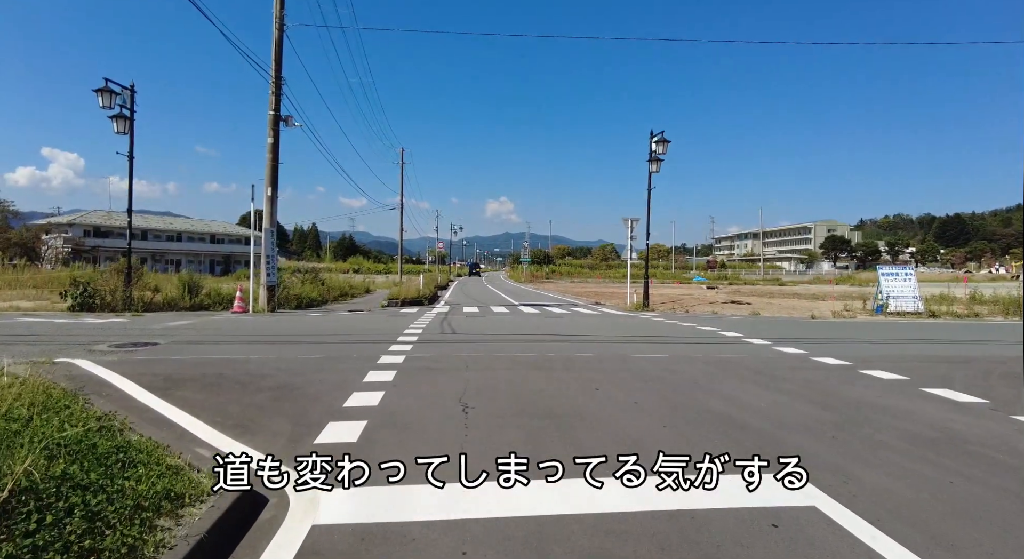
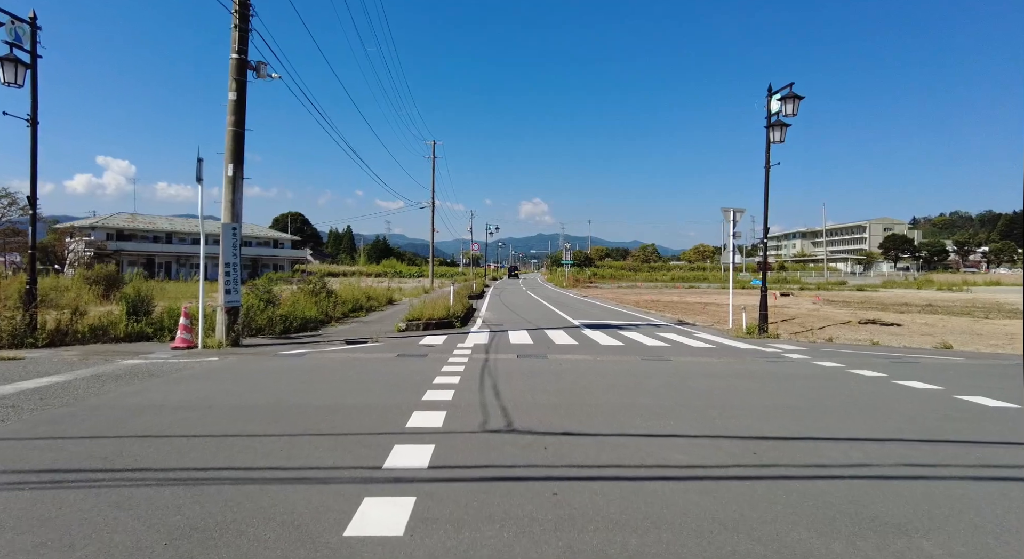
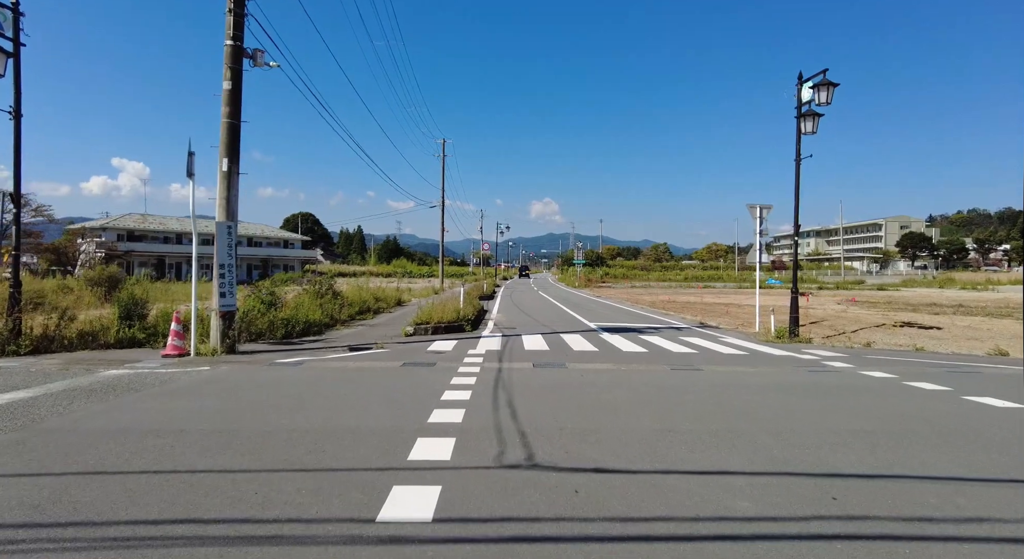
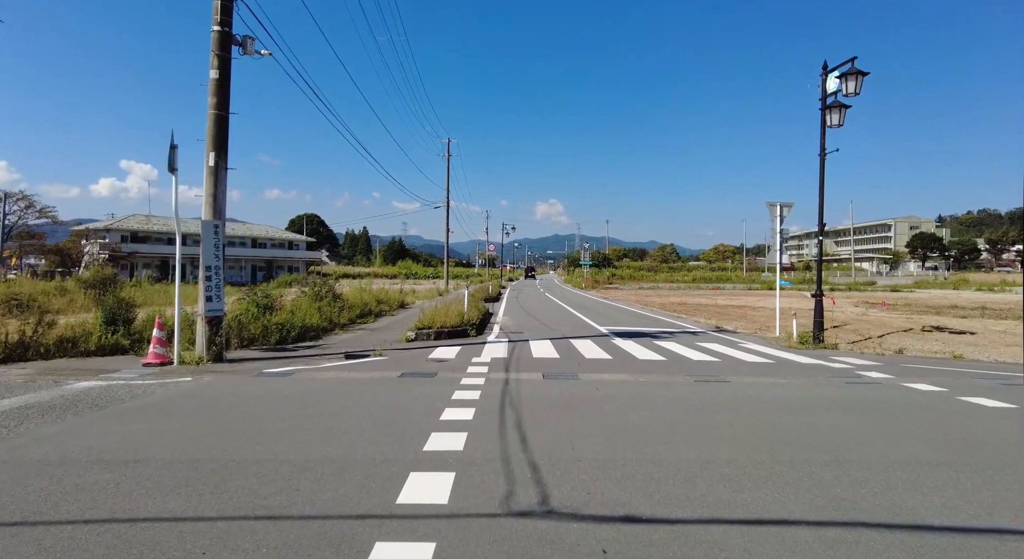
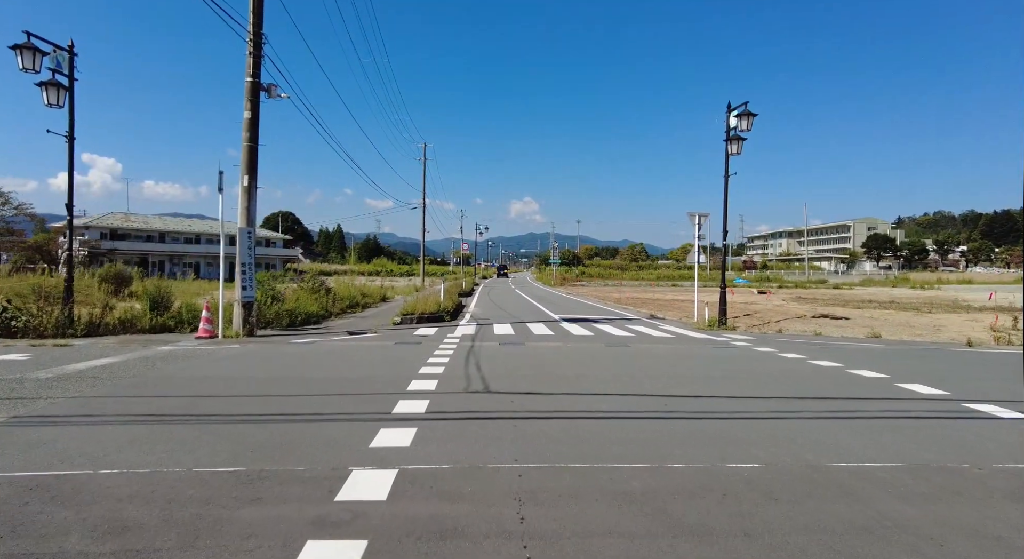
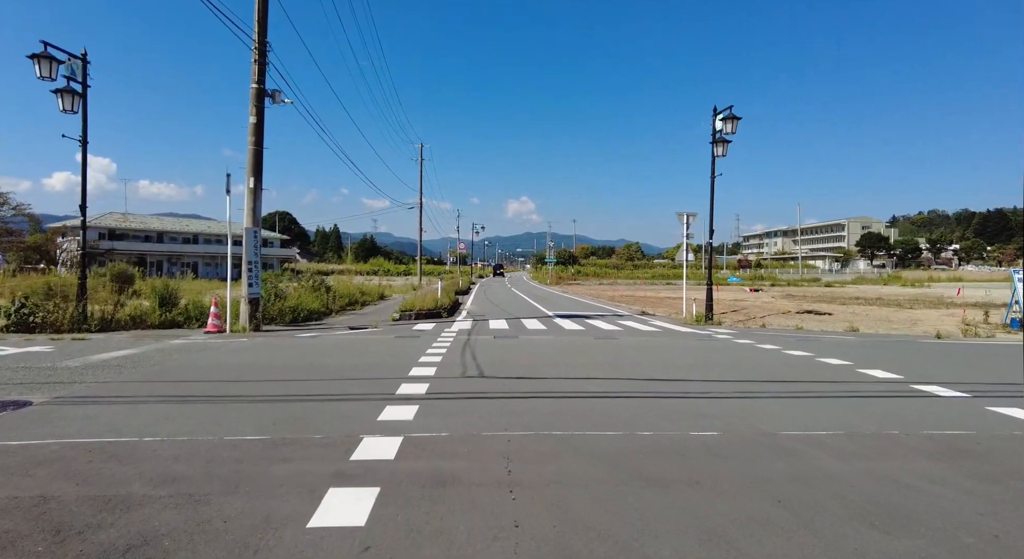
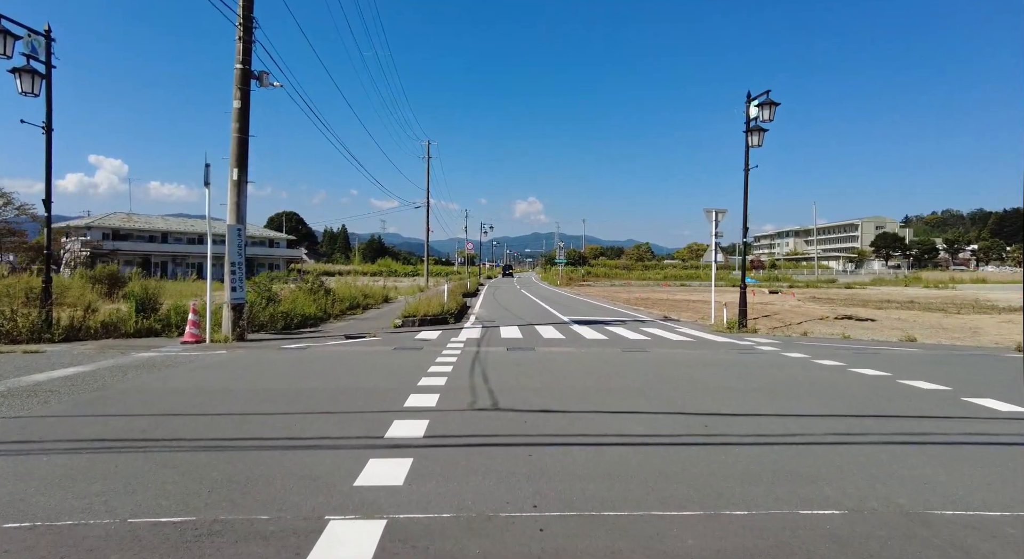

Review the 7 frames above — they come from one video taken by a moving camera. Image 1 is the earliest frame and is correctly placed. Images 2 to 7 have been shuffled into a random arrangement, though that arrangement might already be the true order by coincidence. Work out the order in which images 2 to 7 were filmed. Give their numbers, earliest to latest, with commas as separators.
6, 5, 7, 2, 3, 4
